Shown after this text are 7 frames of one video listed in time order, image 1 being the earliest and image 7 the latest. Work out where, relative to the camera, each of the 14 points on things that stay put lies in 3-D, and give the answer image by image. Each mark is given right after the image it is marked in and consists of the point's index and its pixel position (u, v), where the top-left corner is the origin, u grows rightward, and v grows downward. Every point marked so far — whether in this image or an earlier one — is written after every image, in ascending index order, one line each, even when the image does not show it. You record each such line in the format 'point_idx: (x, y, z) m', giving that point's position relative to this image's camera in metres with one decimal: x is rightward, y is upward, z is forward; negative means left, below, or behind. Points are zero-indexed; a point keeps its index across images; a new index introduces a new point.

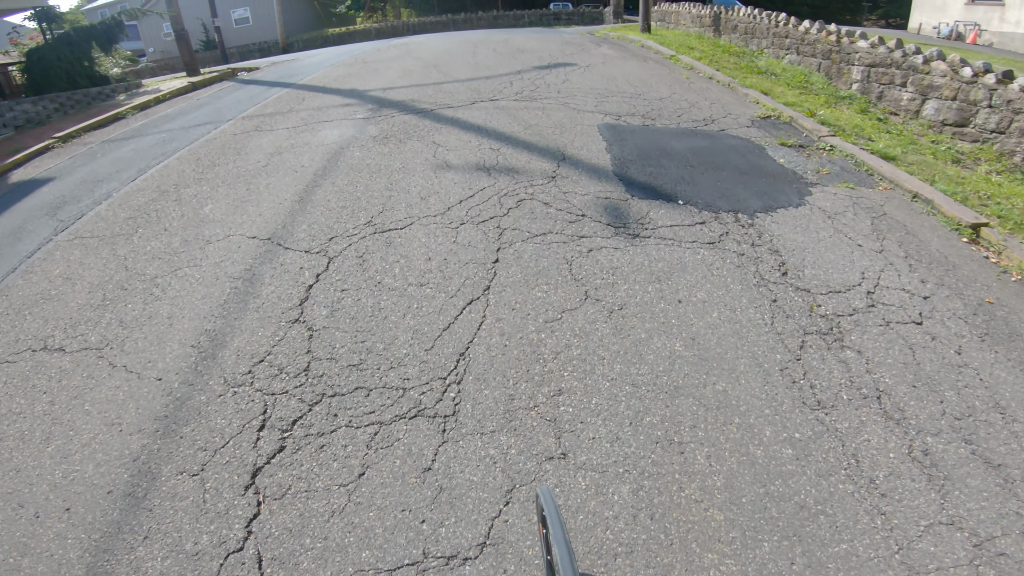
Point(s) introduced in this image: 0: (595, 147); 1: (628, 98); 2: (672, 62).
0: (+1.1, +1.7, +6.5) m
1: (+1.9, +3.1, +8.3) m
2: (+3.6, +5.2, +11.5) m
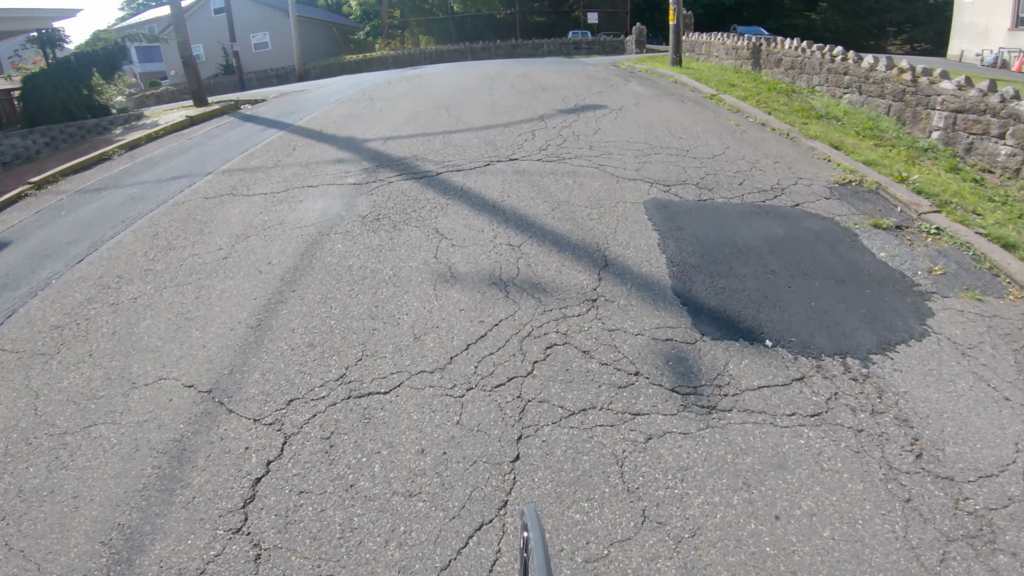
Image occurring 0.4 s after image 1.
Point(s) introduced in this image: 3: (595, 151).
0: (+1.3, +0.5, +5.2) m
1: (+2.2, +1.8, +6.9) m
2: (+4.1, +3.9, +10.2) m
3: (+1.2, +1.9, +6.9) m
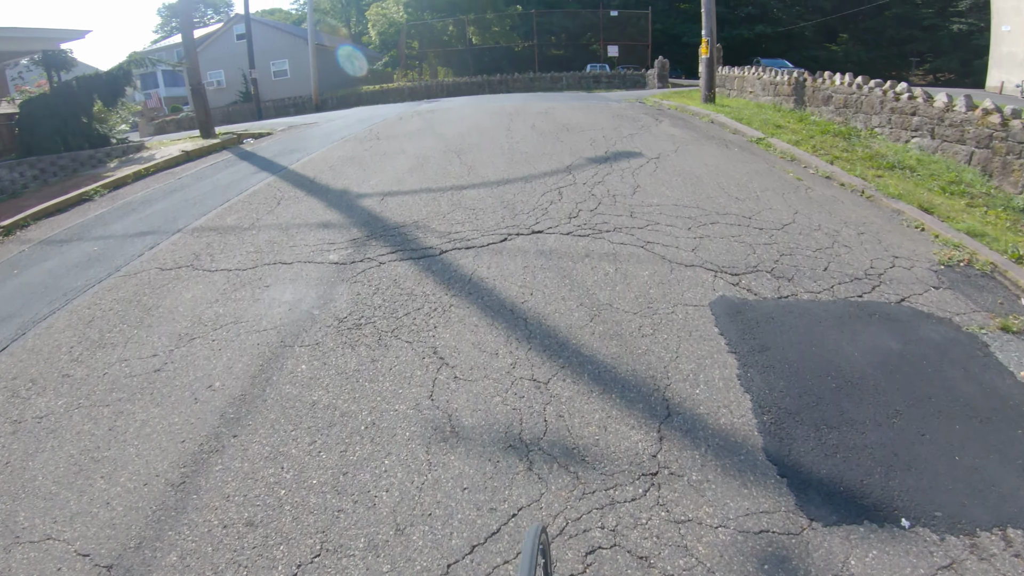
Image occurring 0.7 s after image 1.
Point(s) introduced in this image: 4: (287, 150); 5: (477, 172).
0: (+1.5, -0.6, +3.8) m
1: (+2.5, +0.7, +5.6) m
2: (+4.4, +2.5, +8.9) m
3: (+1.4, +0.8, +5.6) m
4: (-4.7, +3.0, +10.1) m
5: (-0.5, +1.7, +6.9) m
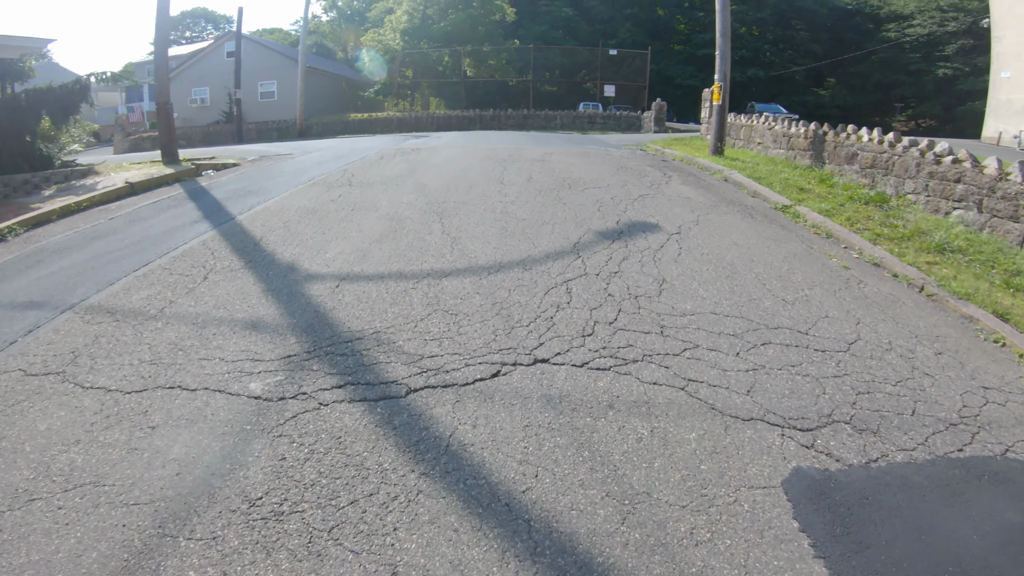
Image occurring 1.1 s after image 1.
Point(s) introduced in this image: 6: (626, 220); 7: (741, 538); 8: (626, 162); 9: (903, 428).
0: (+1.5, -1.7, +2.5) m
1: (+2.4, -0.5, +4.4) m
2: (+4.4, +1.1, +7.8) m
3: (+1.4, -0.4, +4.3) m
4: (-4.8, +1.8, +8.8) m
5: (-0.5, +0.5, +5.6) m
6: (+1.5, +0.8, +6.3) m
7: (+1.4, -1.5, +2.9) m
8: (+2.5, +2.7, +10.7) m
9: (+3.0, -1.1, +3.9) m
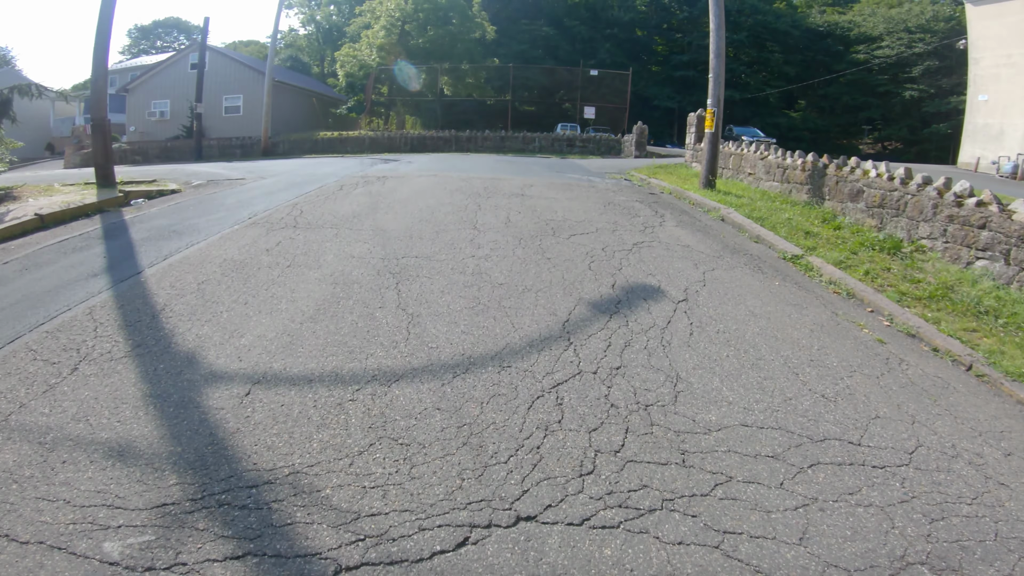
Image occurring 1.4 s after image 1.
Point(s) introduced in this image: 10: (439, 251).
0: (+1.4, -2.4, +1.3) m
1: (+2.2, -1.3, +3.3) m
2: (+4.0, +0.2, +6.8) m
3: (+1.2, -1.2, +3.3) m
4: (-5.1, +1.0, +7.4) m
5: (-0.8, -0.2, +4.4) m
6: (+1.2, 0.0, +5.2) m
7: (+1.2, -2.2, +1.8) m
8: (+2.0, +1.8, +9.8) m
9: (+2.9, -1.8, +2.8) m
10: (-0.8, +0.4, +5.5) m
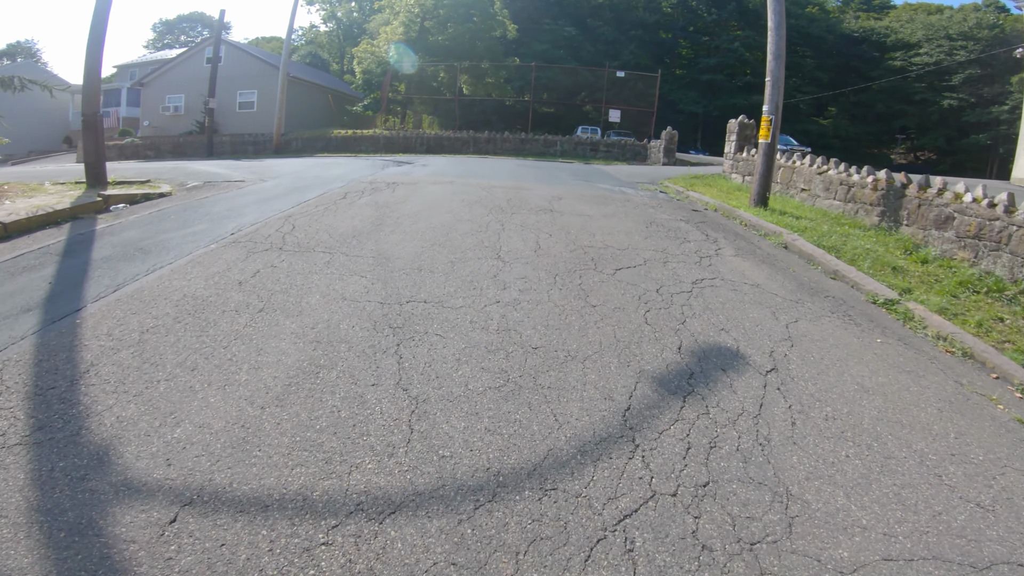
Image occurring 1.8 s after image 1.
0: (+1.5, -2.9, +0.1) m
1: (+2.4, -1.8, +2.1) m
2: (+4.4, -0.3, +5.6) m
3: (+1.4, -1.7, +2.1) m
4: (-4.8, +0.7, +6.4) m
5: (-0.5, -0.7, +3.3) m
6: (+1.5, -0.4, +4.0) m
7: (+1.4, -2.6, +0.6) m
8: (+2.4, +1.3, +8.6) m
9: (+3.0, -2.4, +1.6) m
10: (-0.5, 0.0, +4.4) m
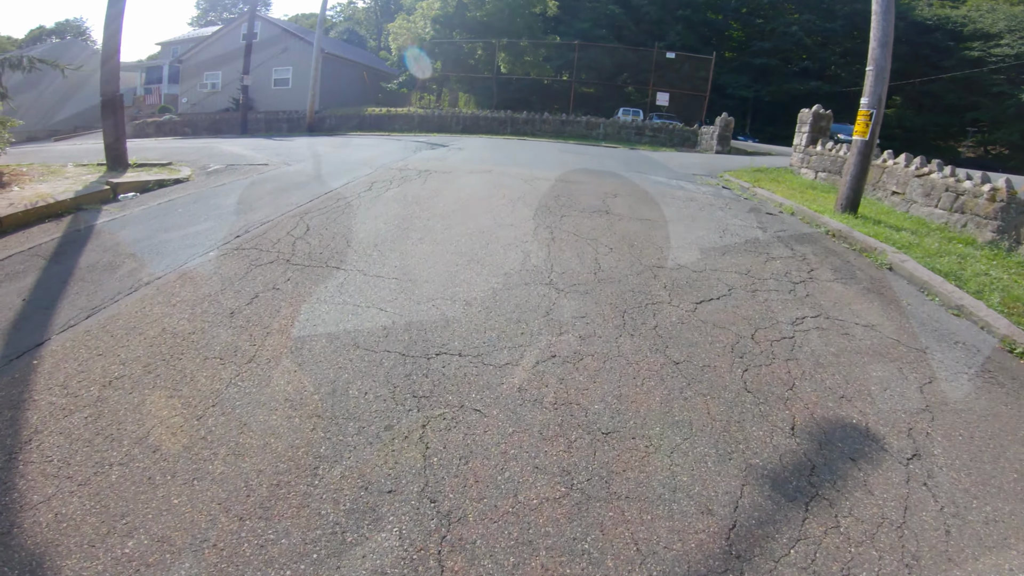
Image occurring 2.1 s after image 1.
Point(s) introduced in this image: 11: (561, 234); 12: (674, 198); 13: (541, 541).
0: (+1.5, -3.4, -0.7) m
1: (+2.6, -2.3, +1.1) m
2: (+4.8, -0.7, +4.4) m
3: (+1.6, -2.1, +1.1) m
4: (-4.2, +0.6, +5.7) m
5: (-0.2, -1.0, +2.4) m
6: (+1.8, -0.8, +3.1) m
7: (+1.4, -3.1, -0.3) m
8: (+3.1, +1.0, +7.4) m
9: (+3.2, -2.9, +0.6) m
10: (-0.1, -0.3, +3.5) m
11: (+0.6, +0.6, +5.6) m
12: (+2.5, +1.3, +7.7) m
13: (+0.2, -1.1, +2.2) m
